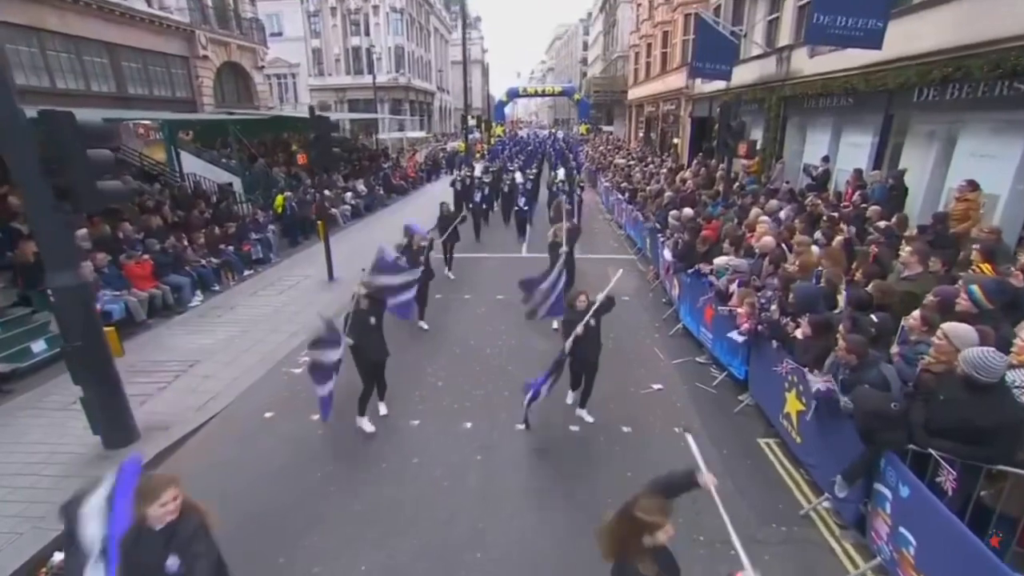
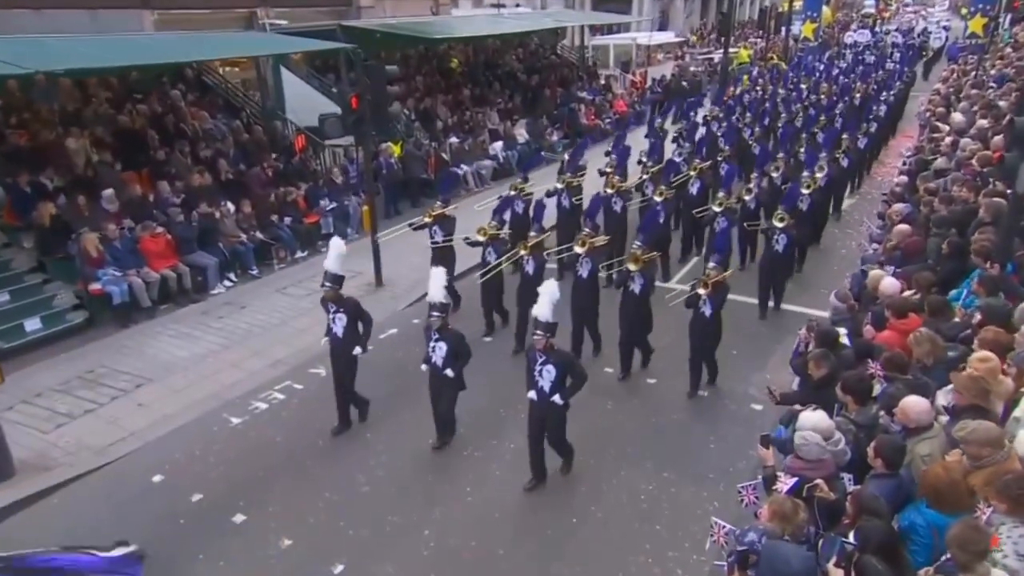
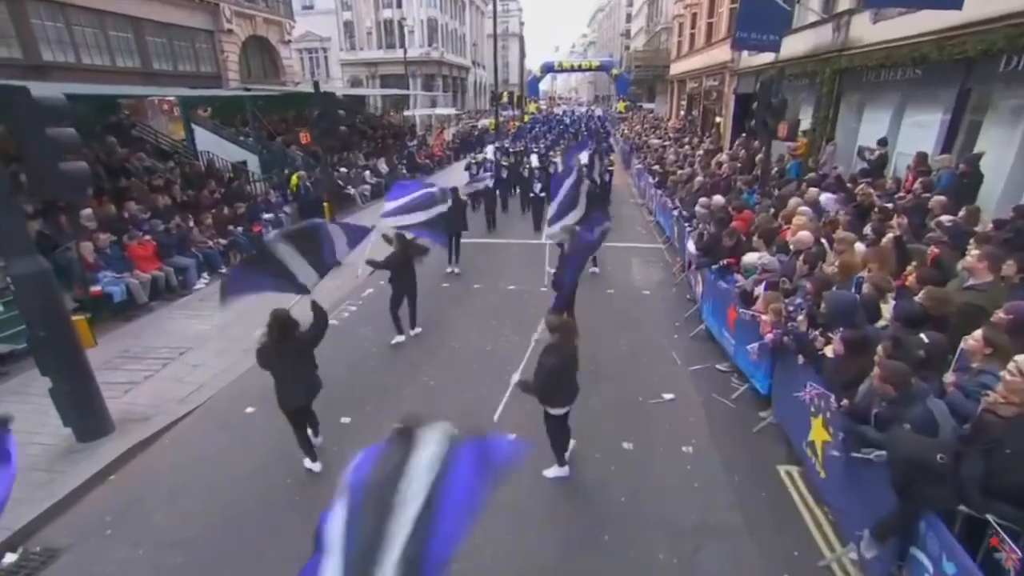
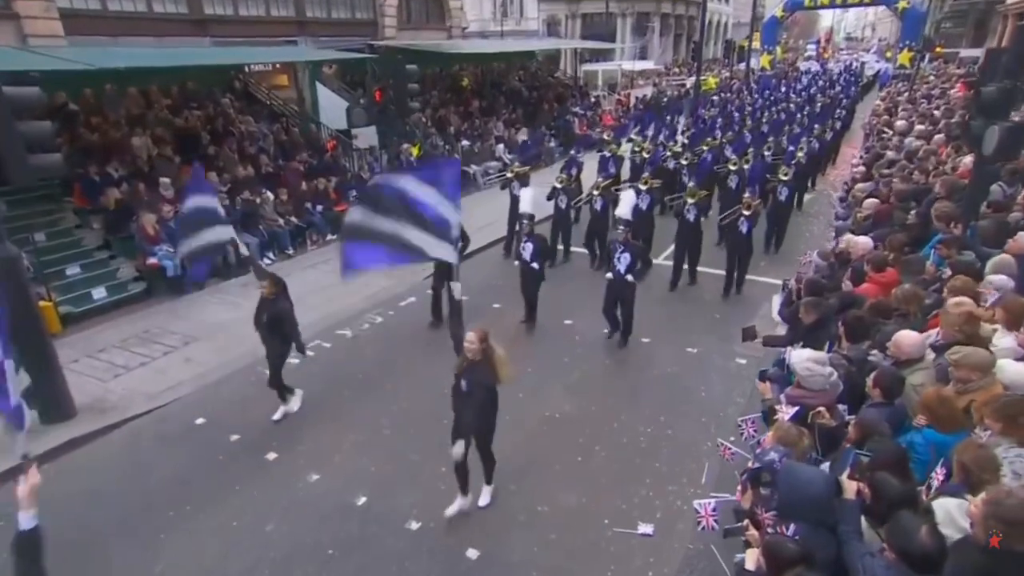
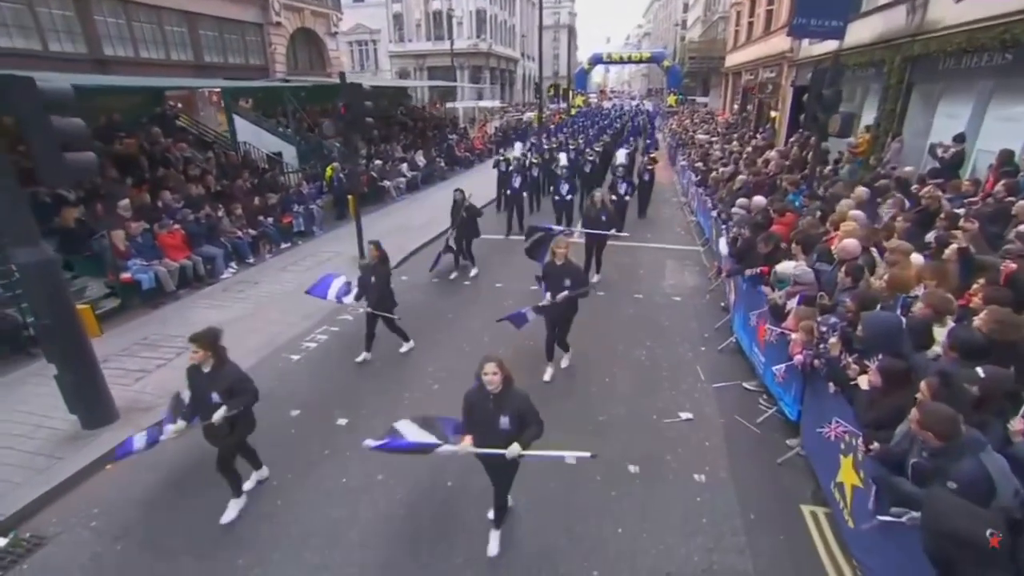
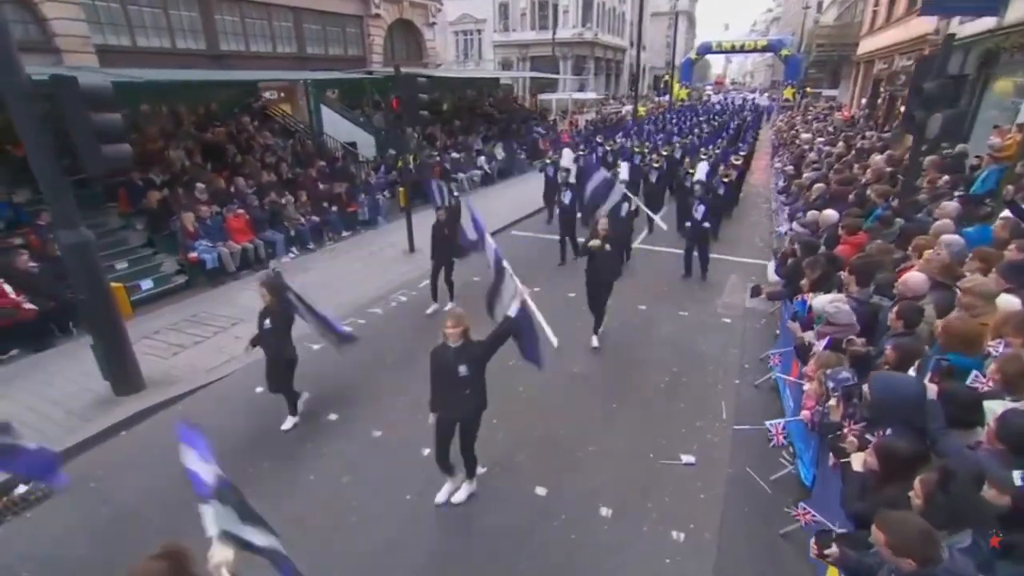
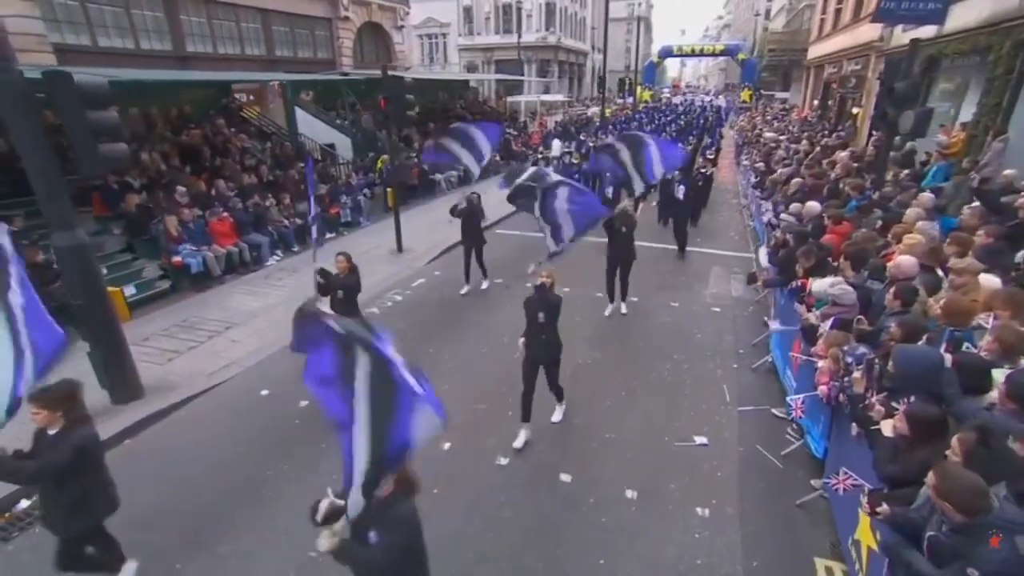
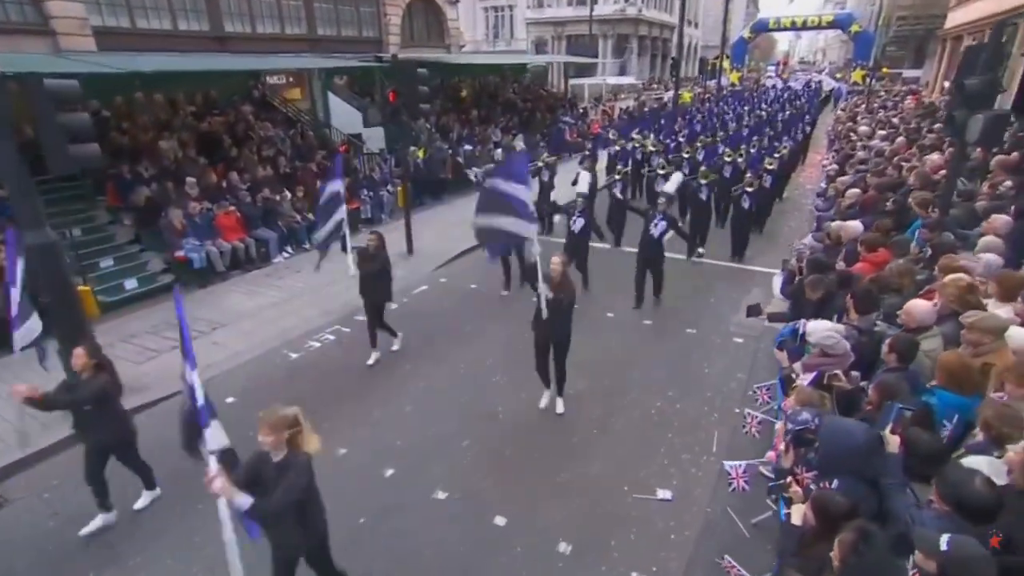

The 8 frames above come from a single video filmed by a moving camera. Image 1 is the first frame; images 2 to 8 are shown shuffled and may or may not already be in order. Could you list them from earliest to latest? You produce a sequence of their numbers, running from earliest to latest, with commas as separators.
3, 5, 7, 6, 8, 4, 2
